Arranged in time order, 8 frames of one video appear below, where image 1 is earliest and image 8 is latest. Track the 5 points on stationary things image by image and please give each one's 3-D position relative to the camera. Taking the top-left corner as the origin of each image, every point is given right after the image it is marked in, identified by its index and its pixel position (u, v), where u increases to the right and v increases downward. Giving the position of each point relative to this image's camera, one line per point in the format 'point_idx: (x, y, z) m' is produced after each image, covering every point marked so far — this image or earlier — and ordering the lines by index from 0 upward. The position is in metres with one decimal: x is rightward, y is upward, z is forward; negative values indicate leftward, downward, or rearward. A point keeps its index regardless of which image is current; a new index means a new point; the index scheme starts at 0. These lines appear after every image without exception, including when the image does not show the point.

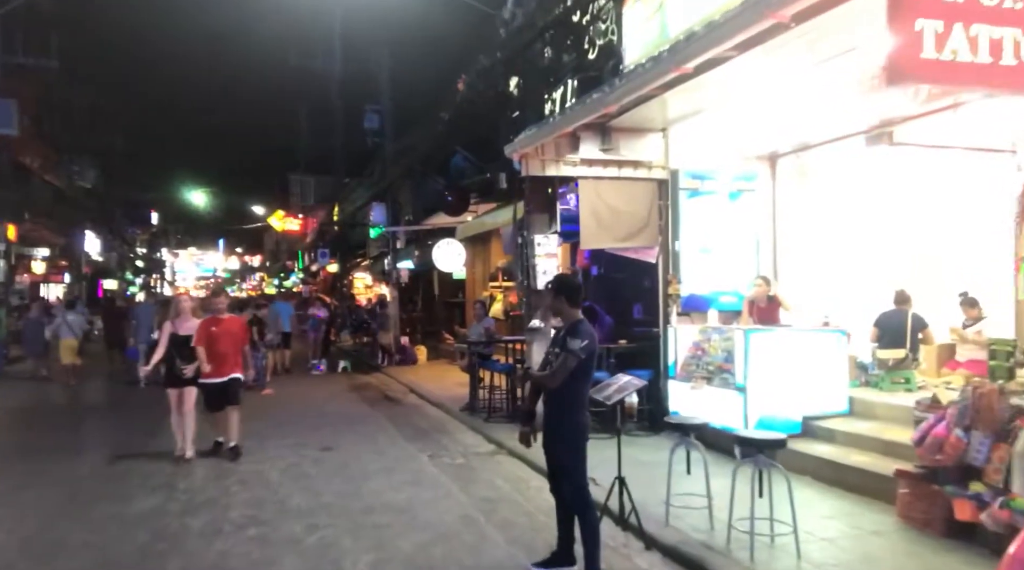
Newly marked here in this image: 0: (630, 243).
0: (+1.5, +0.5, +10.6) m
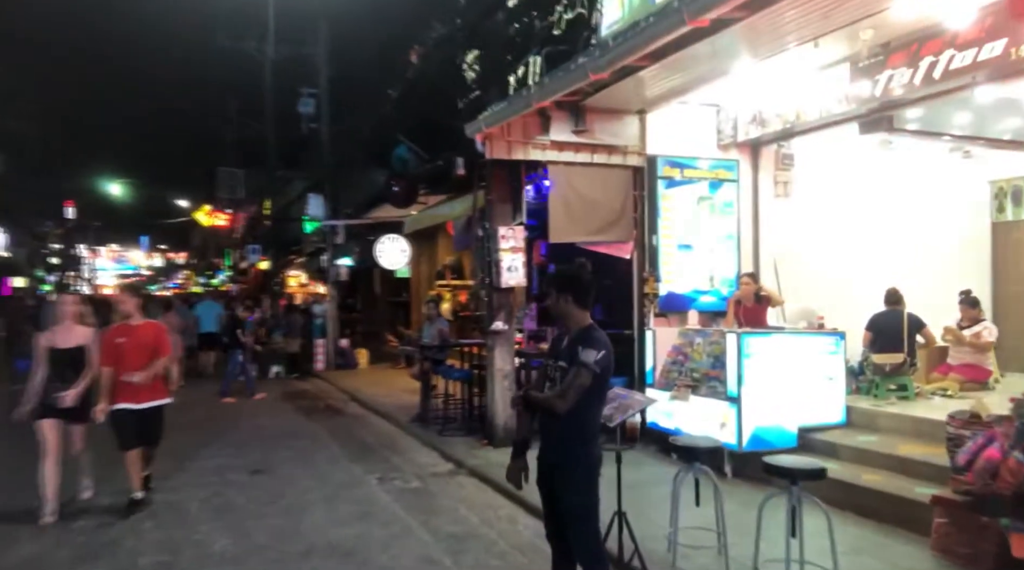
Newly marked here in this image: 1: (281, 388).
0: (+1.0, +0.5, +9.5) m
1: (-5.1, -2.3, +18.5) m
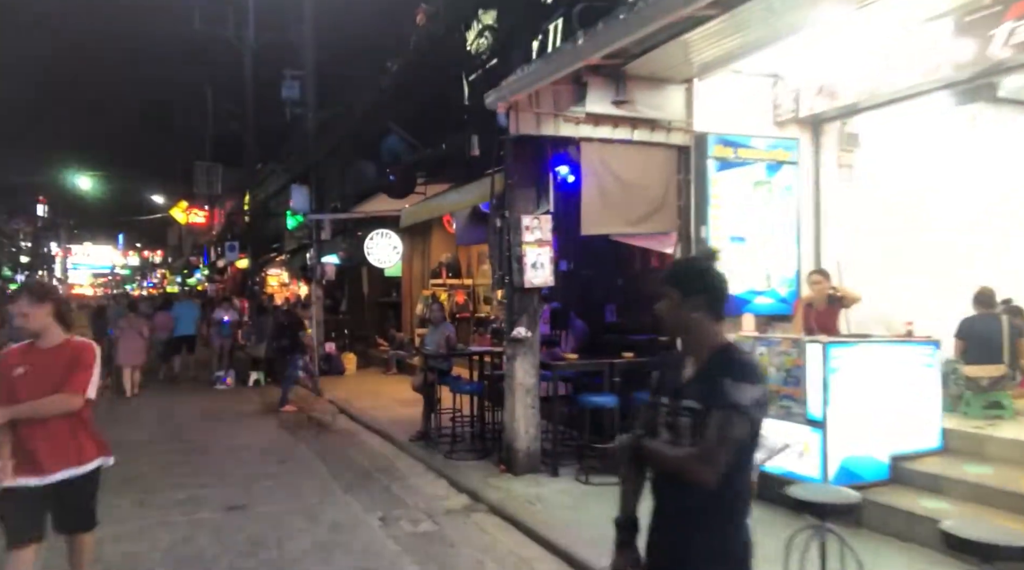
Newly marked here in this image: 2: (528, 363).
0: (+1.3, +0.6, +8.1) m
1: (-5.0, -2.3, +16.9) m
2: (+0.2, -0.8, +8.3) m
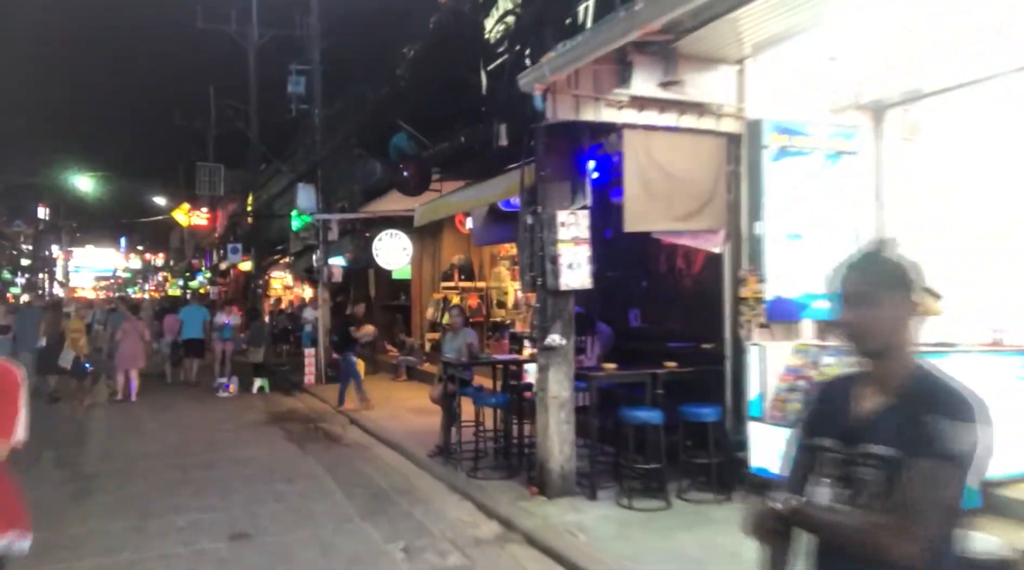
0: (+1.6, +0.5, +7.3) m
1: (-4.7, -2.3, +16.2) m
2: (+0.5, -0.8, +7.5) m
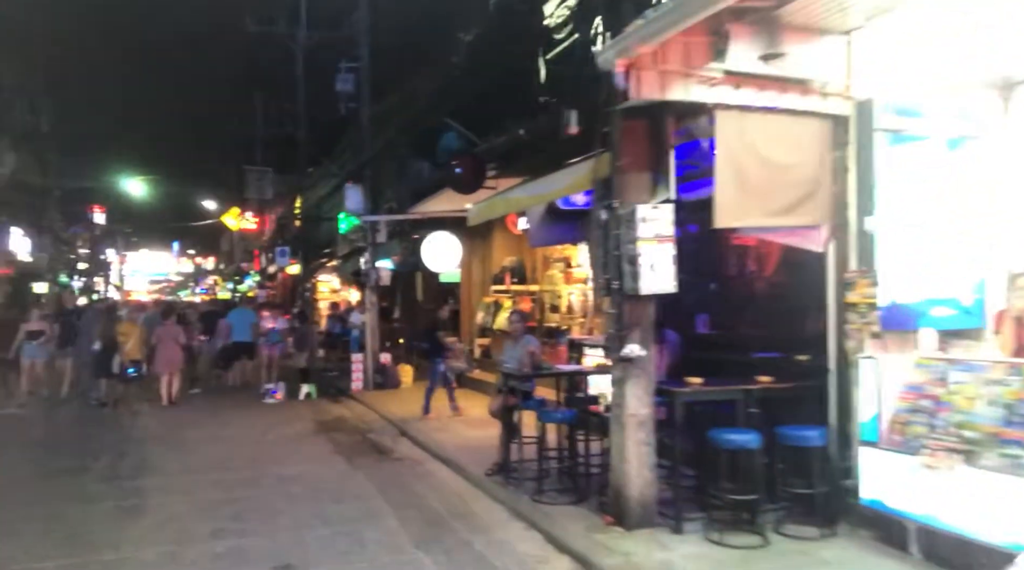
0: (+2.1, +0.5, +6.4) m
1: (-3.7, -2.4, +15.5) m
2: (+1.0, -0.8, +6.6) m
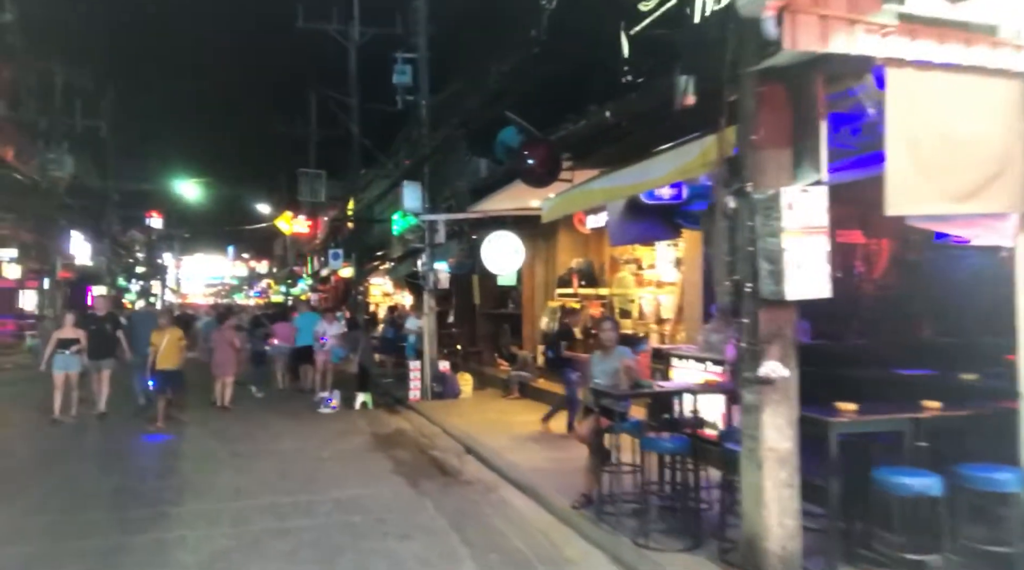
0: (+2.8, +0.5, +5.1) m
1: (-2.4, -2.4, +14.5) m
2: (+1.7, -0.8, +5.3) m
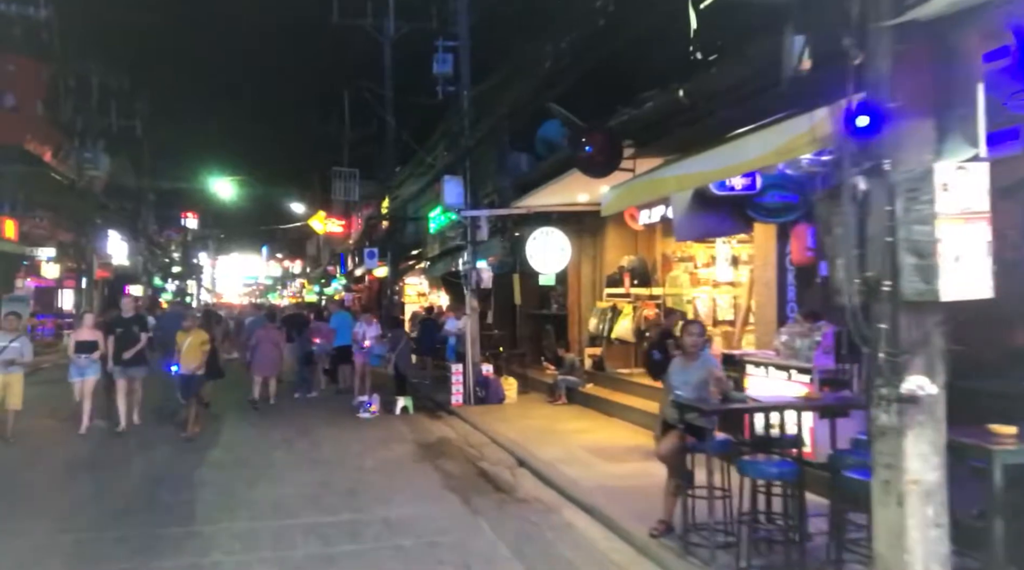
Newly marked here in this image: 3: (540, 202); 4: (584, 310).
0: (+3.3, +0.5, +4.1) m
1: (-1.6, -2.4, +13.7) m
2: (+2.2, -0.8, +4.4) m
3: (+0.5, +1.6, +16.0) m
4: (+1.5, -0.5, +17.7) m
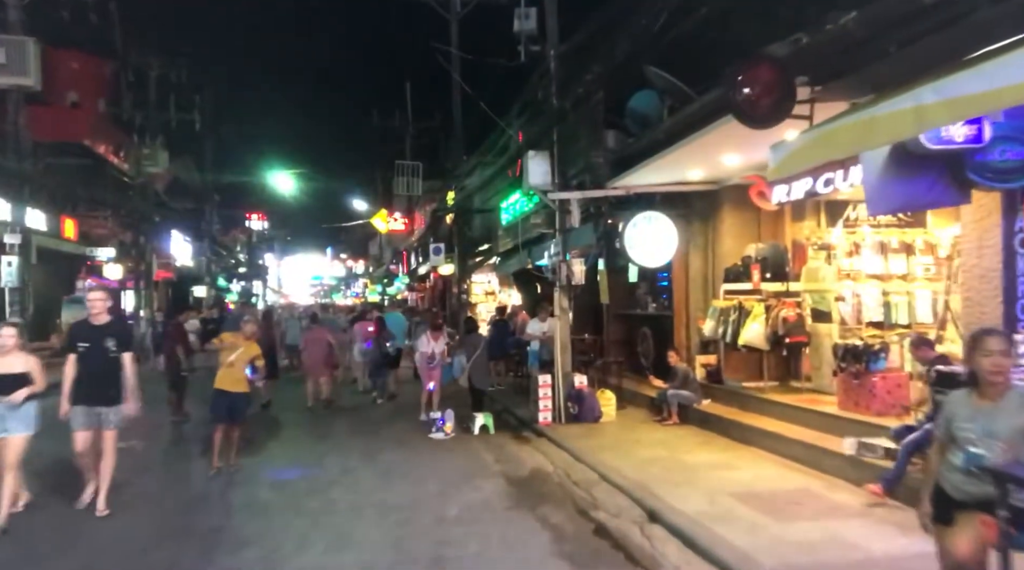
0: (+4.0, +0.6, +1.3) m
1: (-0.2, -2.4, +11.2) m
2: (+3.0, -0.8, +1.7) m
3: (+2.1, +1.7, +13.4) m
4: (+3.2, -0.5, +14.9) m
